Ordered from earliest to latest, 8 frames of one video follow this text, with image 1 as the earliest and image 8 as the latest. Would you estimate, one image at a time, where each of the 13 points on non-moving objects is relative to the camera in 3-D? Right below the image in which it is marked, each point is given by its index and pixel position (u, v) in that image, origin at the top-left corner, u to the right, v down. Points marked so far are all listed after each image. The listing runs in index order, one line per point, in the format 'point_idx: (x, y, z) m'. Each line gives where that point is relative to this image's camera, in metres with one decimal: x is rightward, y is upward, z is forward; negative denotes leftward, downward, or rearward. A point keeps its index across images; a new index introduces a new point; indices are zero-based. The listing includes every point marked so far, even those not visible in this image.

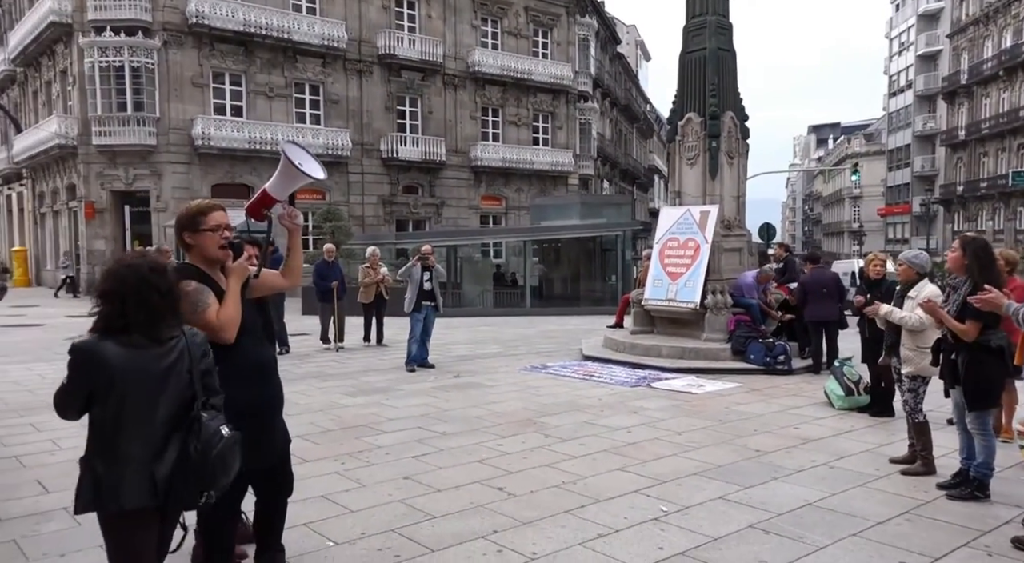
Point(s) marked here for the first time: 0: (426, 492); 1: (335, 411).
0: (-0.6, -1.4, +5.4) m
1: (-1.7, -1.3, +8.2) m
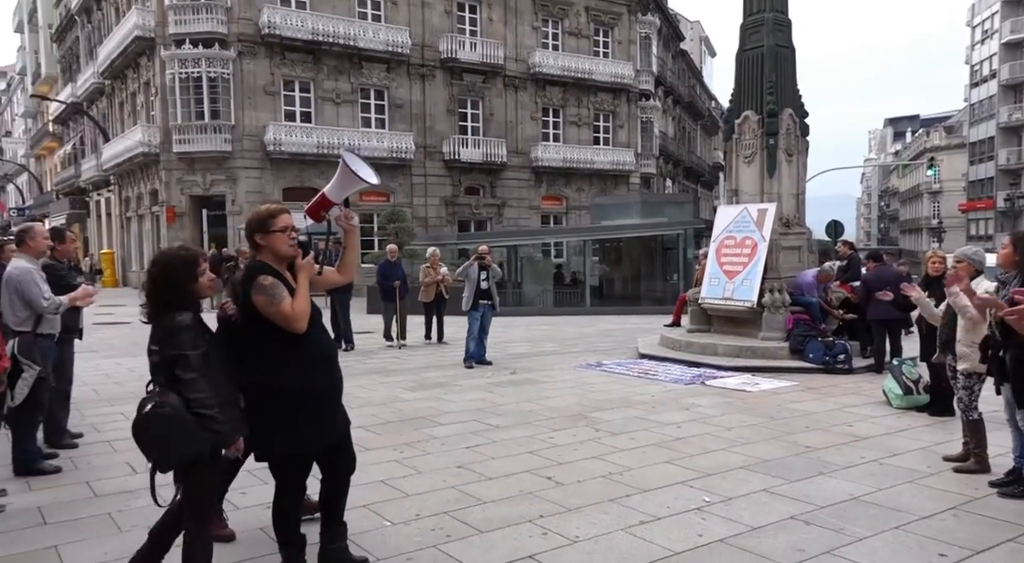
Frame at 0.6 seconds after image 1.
0: (-0.2, -1.4, +5.7) m
1: (-1.2, -1.3, +8.5) m
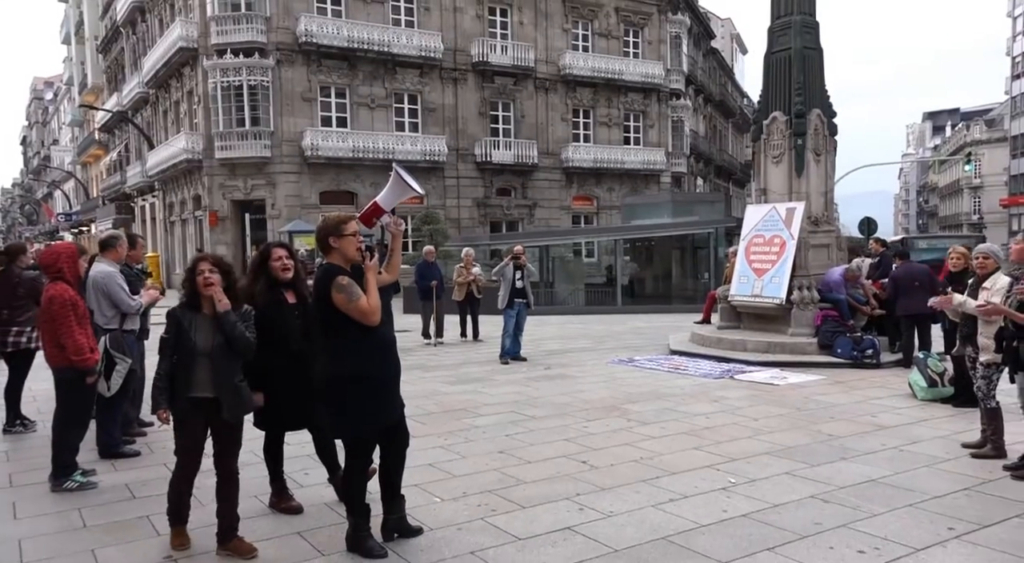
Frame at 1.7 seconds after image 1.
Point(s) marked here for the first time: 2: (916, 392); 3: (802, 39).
0: (0.0, -1.4, +6.1) m
1: (-0.8, -1.3, +9.0) m
2: (+4.4, -1.2, +9.0) m
3: (+4.5, +3.8, +12.9) m
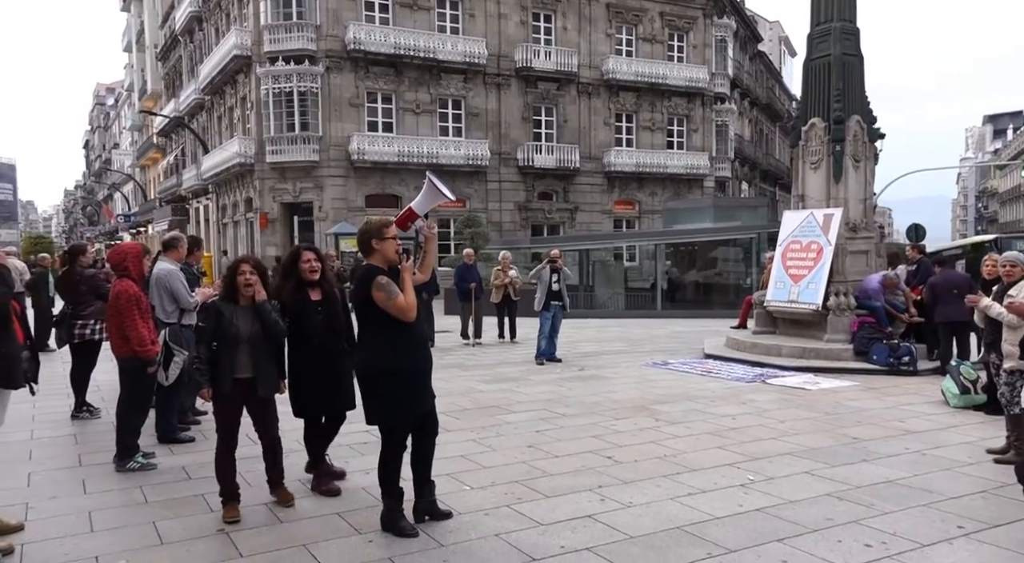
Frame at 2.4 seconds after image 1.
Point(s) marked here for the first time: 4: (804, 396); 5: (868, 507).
0: (+0.3, -1.4, +6.4) m
1: (-0.4, -1.3, +9.3) m
2: (+4.8, -1.3, +9.0) m
3: (+5.1, +3.7, +13.0) m
4: (+3.4, -1.3, +9.7) m
5: (+2.3, -1.4, +5.3) m
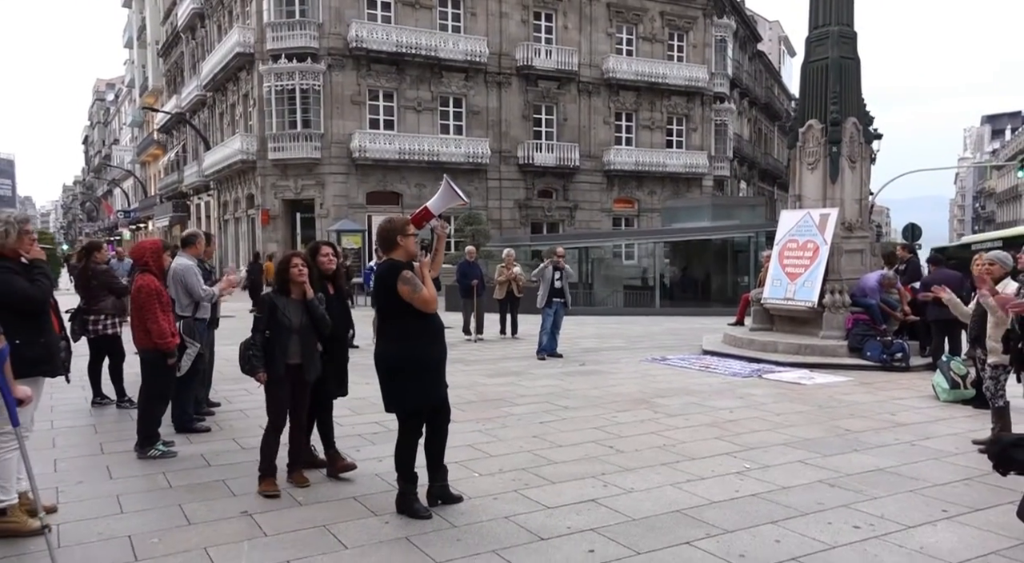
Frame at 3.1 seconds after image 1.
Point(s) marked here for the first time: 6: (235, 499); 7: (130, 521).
0: (+0.3, -1.3, +6.7) m
1: (-0.4, -1.2, +9.6) m
2: (+4.8, -1.3, +9.3) m
3: (+5.2, +3.7, +13.2) m
4: (+3.5, -1.3, +10.0) m
5: (+2.3, -1.4, +5.5) m
6: (-1.8, -1.4, +5.3) m
7: (-2.3, -1.4, +4.9) m
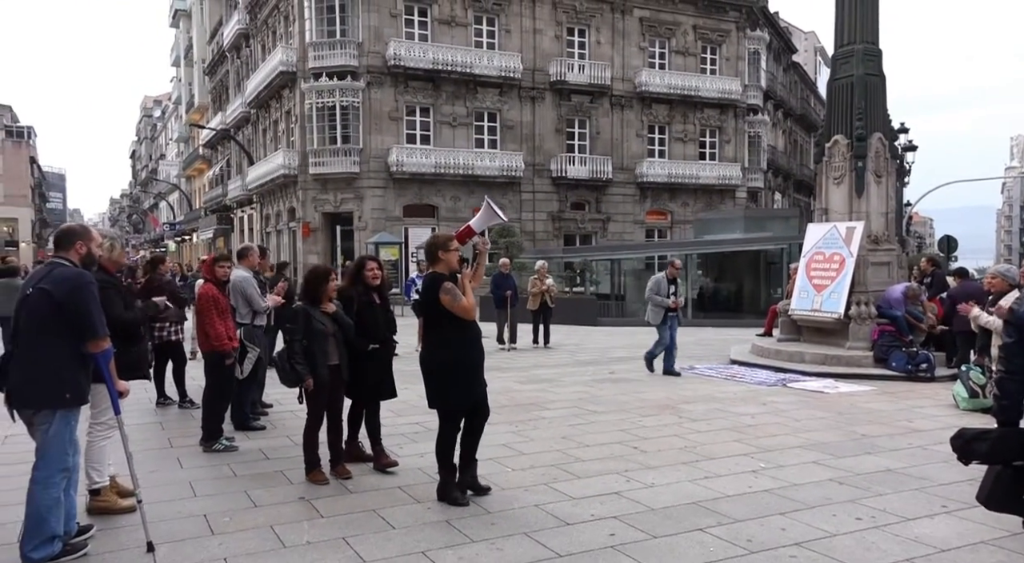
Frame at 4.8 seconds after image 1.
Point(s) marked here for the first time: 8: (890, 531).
0: (+0.6, -1.4, +7.2) m
1: (0.0, -1.4, +10.1) m
2: (+5.2, -1.4, +9.6) m
3: (+5.7, +3.5, +13.6) m
4: (+3.9, -1.5, +10.4) m
5: (+2.5, -1.5, +6.0) m
6: (-1.6, -1.5, +5.9) m
7: (-2.1, -1.5, +5.5) m
8: (+2.3, -1.5, +5.0) m
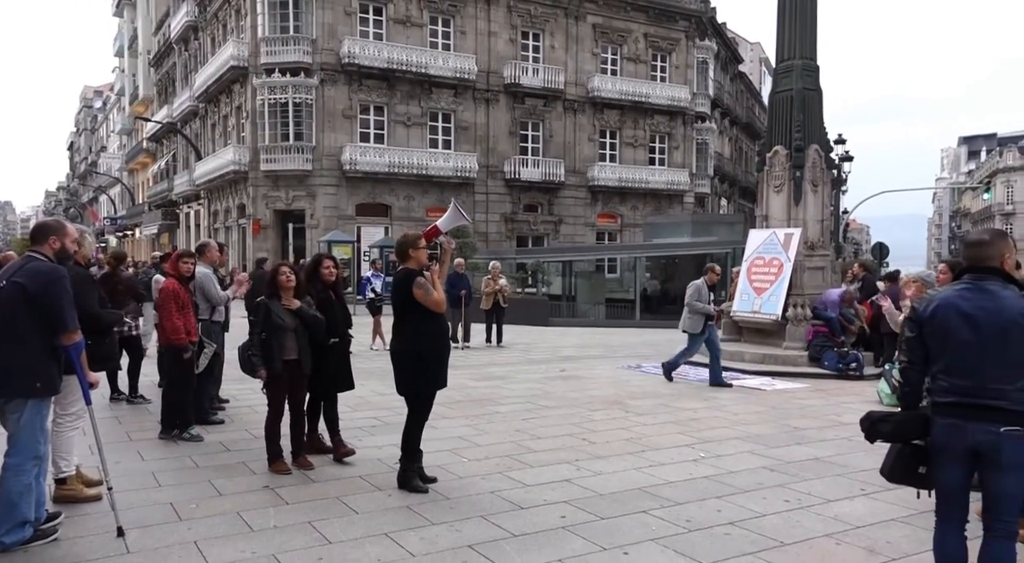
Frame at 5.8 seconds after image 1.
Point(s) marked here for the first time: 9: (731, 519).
0: (+0.2, -1.4, +7.6) m
1: (-0.6, -1.4, +10.4) m
2: (+4.6, -1.5, +10.3) m
3: (+5.0, +3.4, +14.2) m
4: (+3.3, -1.5, +10.9) m
5: (+2.2, -1.5, +6.4) m
6: (-1.9, -1.4, +6.2) m
7: (-2.4, -1.5, +5.8) m
8: (+2.0, -1.5, +5.5) m
9: (+1.4, -1.5, +5.3) m
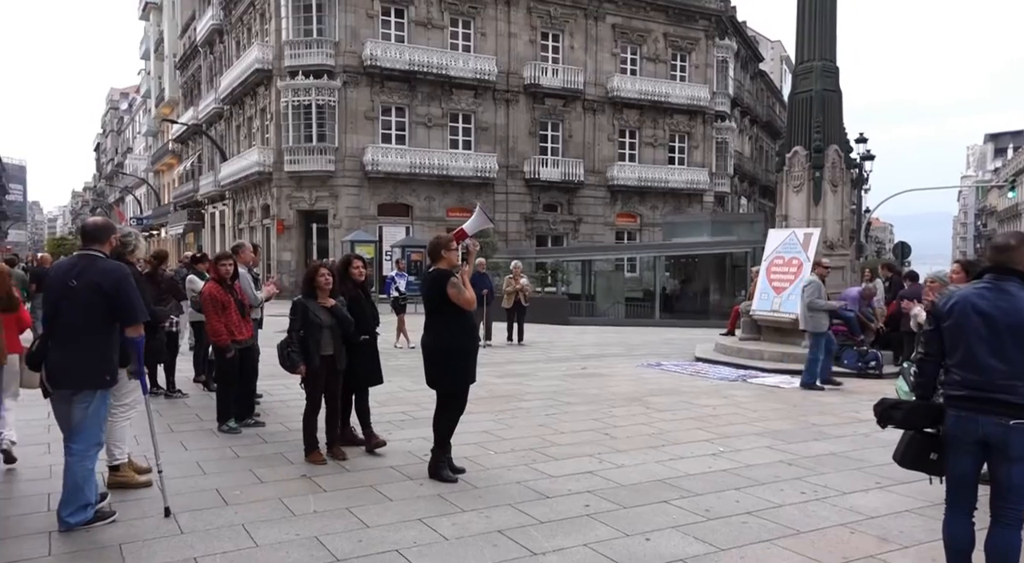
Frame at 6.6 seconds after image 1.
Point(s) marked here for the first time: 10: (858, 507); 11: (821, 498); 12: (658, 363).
0: (+0.4, -1.4, +7.8) m
1: (-0.3, -1.4, +10.7) m
2: (+4.9, -1.4, +10.4) m
3: (+5.4, +3.5, +14.4) m
4: (+3.6, -1.5, +11.1) m
5: (+2.4, -1.5, +6.7) m
6: (-1.7, -1.4, +6.5) m
7: (-2.2, -1.5, +6.1) m
8: (+2.2, -1.5, +5.7) m
9: (+1.6, -1.5, +5.5) m
10: (+2.3, -1.5, +5.6) m
11: (+2.2, -1.5, +5.8) m
12: (+2.5, -1.4, +14.1) m
